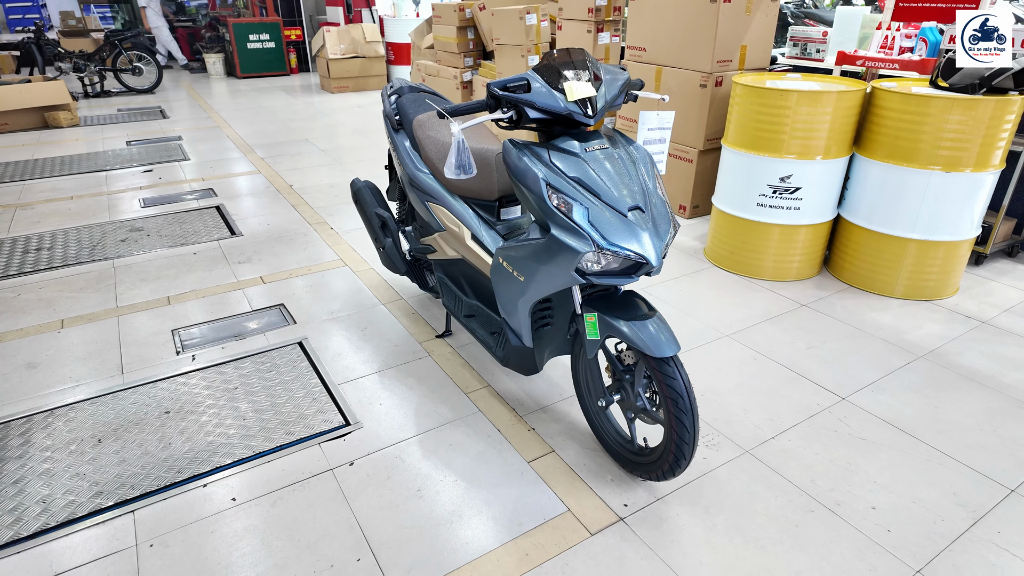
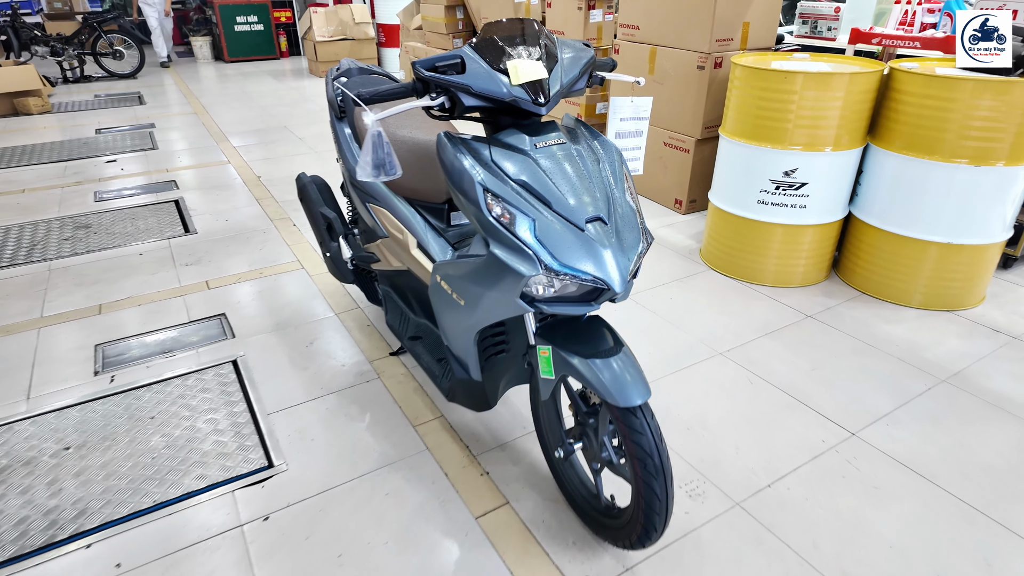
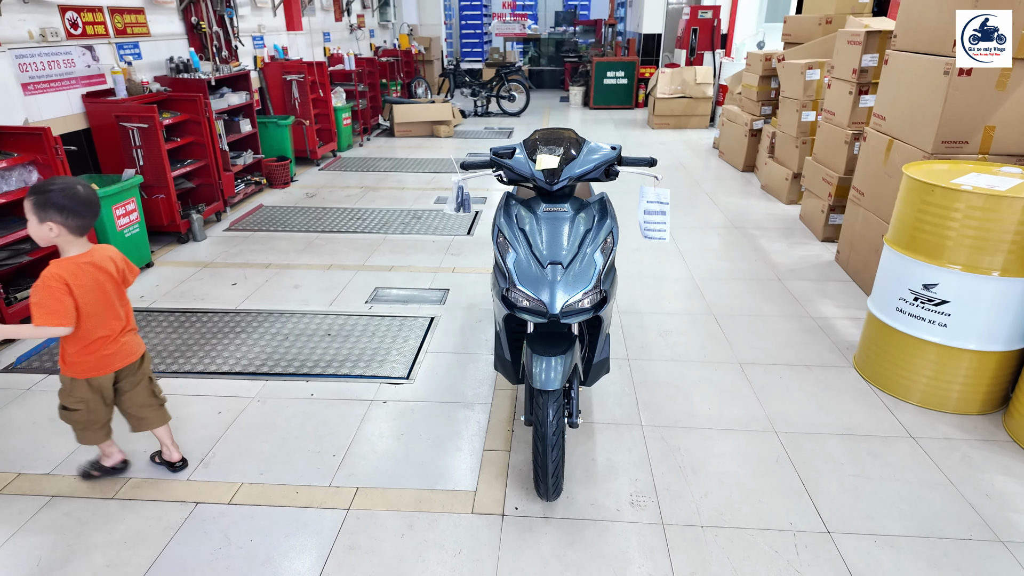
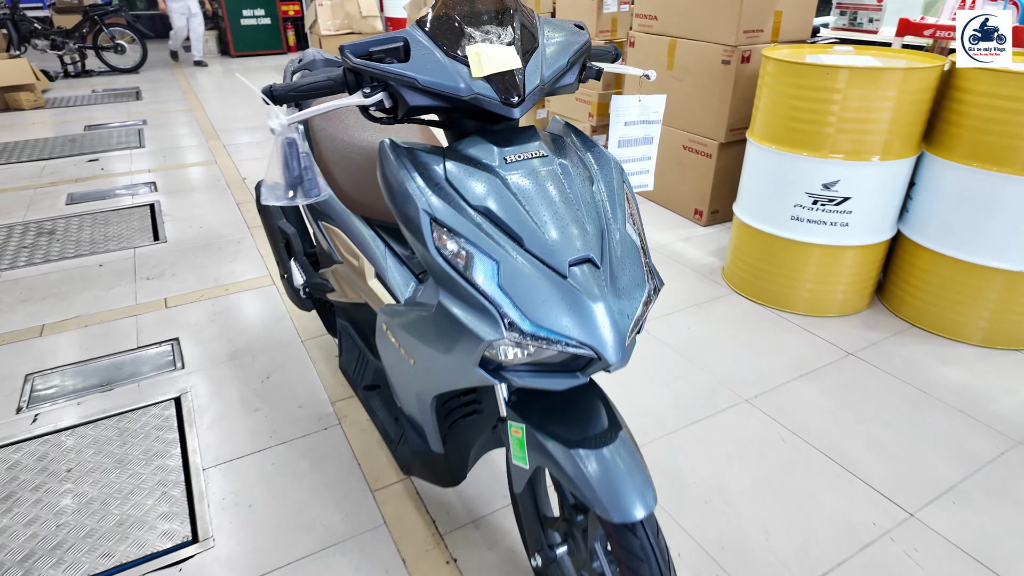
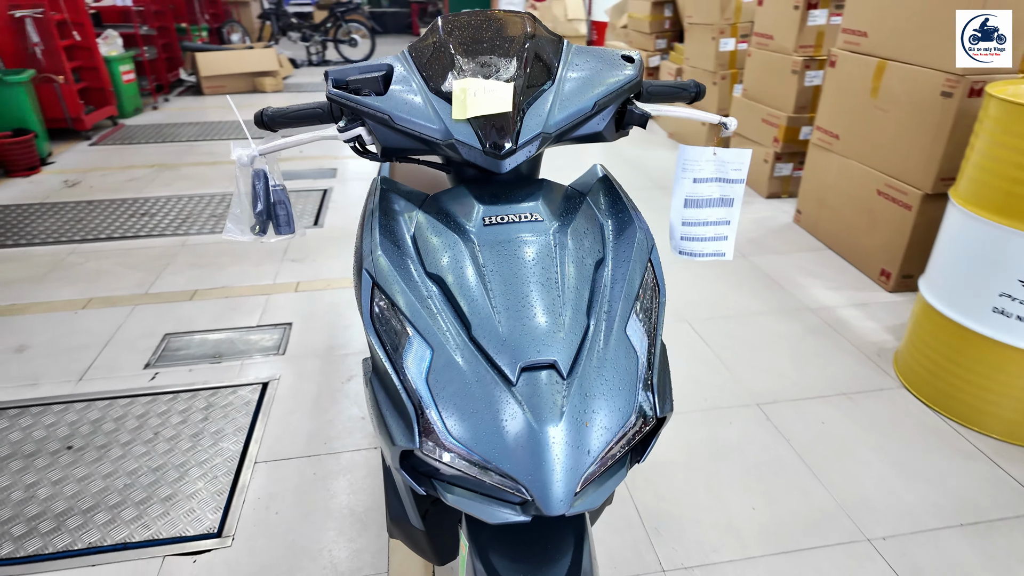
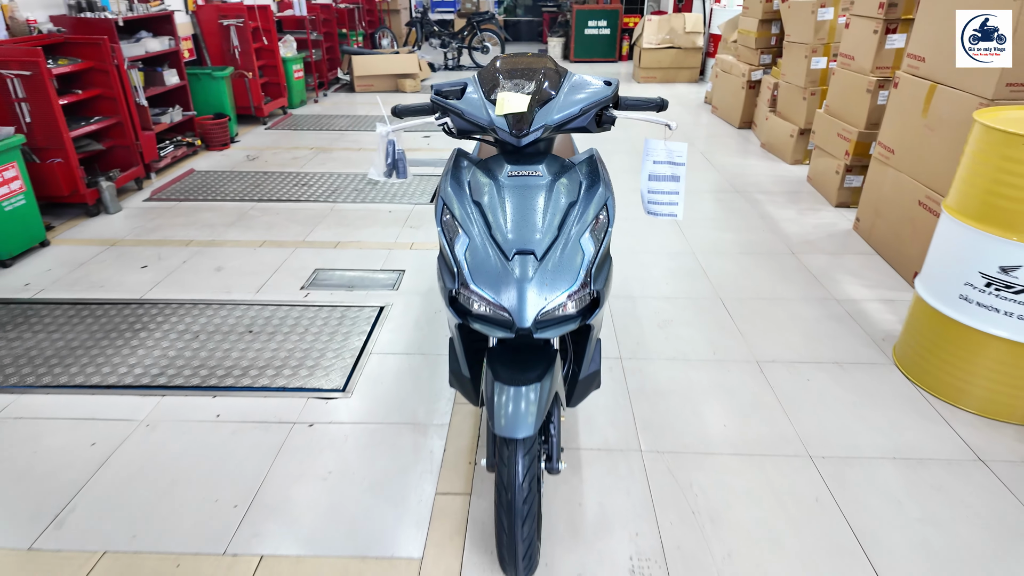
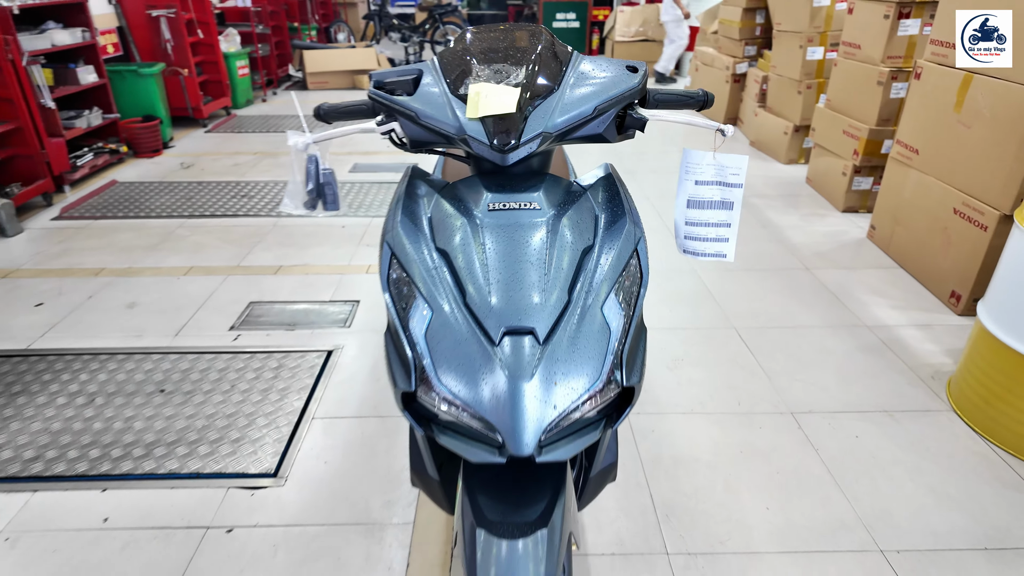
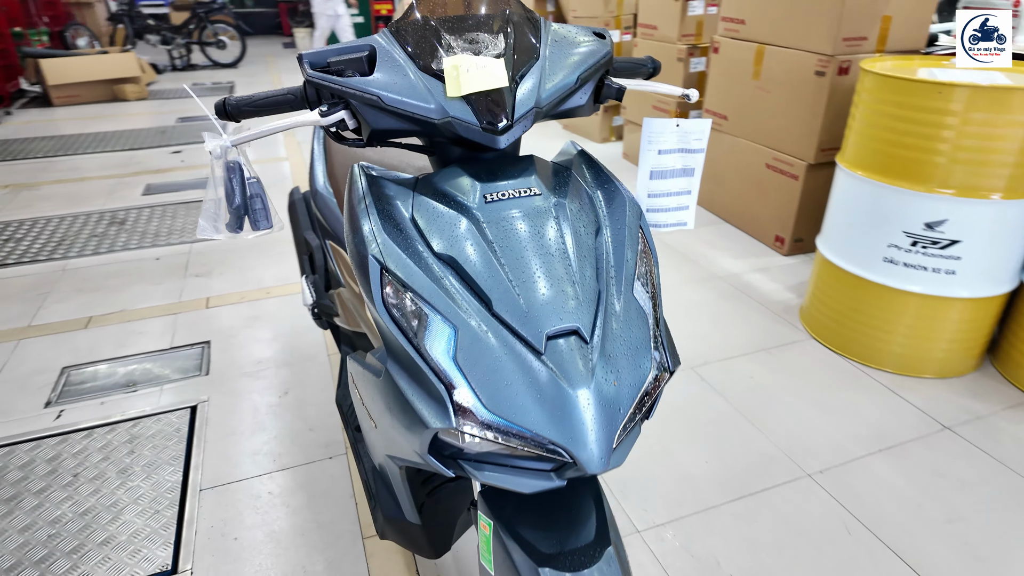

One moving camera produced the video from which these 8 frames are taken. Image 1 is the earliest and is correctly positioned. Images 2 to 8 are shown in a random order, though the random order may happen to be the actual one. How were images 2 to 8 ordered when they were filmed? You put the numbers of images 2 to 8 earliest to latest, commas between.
2, 4, 8, 5, 7, 6, 3
